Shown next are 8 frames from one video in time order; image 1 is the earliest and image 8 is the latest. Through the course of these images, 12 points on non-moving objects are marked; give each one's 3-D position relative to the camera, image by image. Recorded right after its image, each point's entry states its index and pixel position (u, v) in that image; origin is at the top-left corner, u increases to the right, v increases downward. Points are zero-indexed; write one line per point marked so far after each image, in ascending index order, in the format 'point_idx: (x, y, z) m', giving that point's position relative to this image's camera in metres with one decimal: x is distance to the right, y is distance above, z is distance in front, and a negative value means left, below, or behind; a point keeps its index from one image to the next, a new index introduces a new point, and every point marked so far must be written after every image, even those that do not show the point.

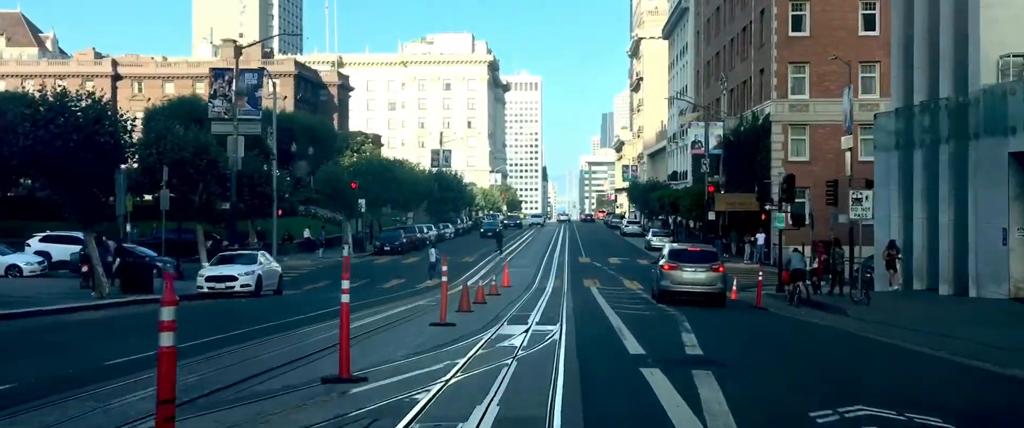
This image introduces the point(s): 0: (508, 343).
0: (-0.1, -2.1, +17.5) m
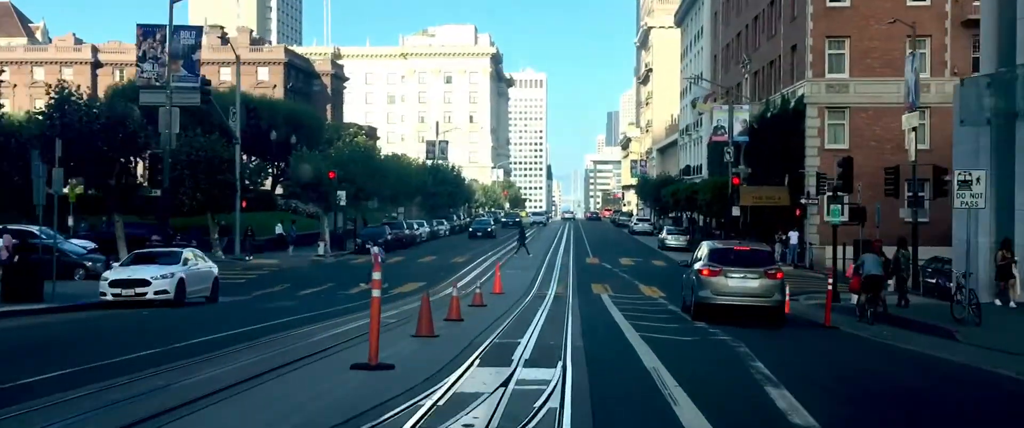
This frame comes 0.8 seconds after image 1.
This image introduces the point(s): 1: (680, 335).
0: (-0.3, -1.9, +11.1) m
1: (+2.9, -2.1, +18.8) m
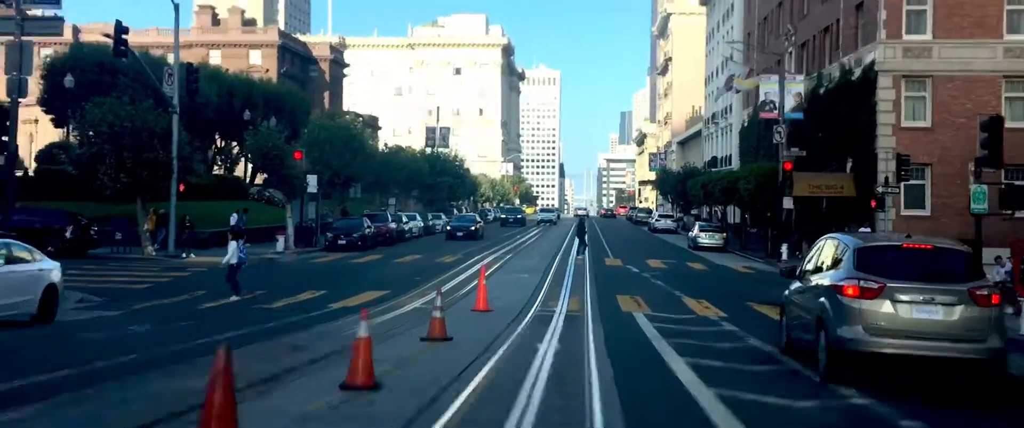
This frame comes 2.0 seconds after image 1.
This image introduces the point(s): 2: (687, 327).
0: (-0.7, -1.6, +2.3) m
1: (+2.6, -1.8, +9.9) m
2: (+2.9, -1.9, +18.1) m
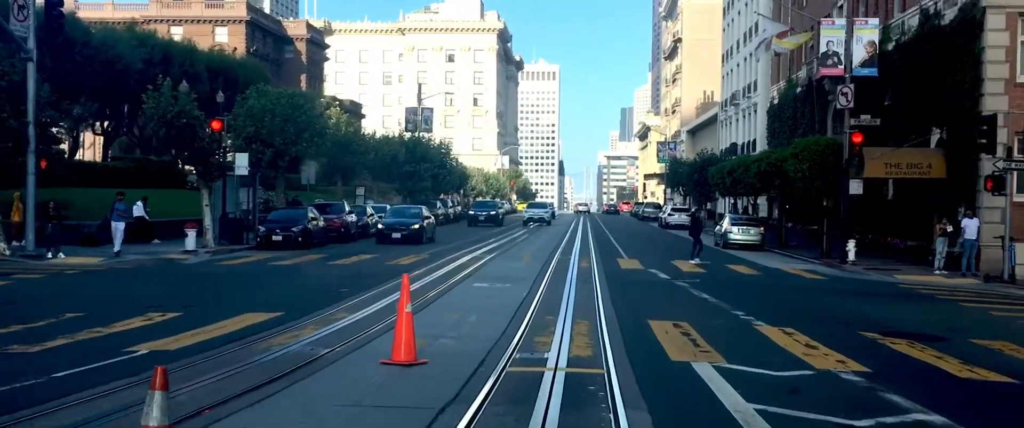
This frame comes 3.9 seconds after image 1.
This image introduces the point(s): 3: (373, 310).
0: (-1.1, -1.3, -7.1) m
1: (+2.2, -1.5, +0.5) m
2: (+2.4, -1.6, +8.7) m
3: (-2.1, -1.5, +16.8) m
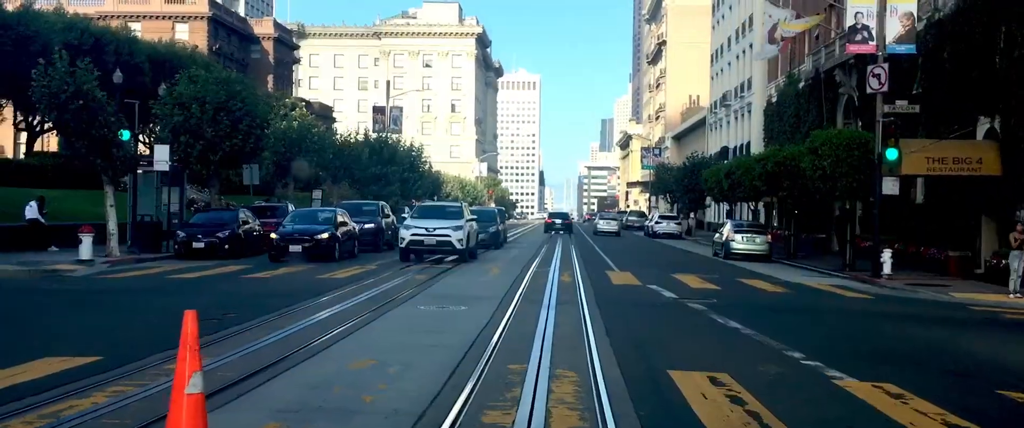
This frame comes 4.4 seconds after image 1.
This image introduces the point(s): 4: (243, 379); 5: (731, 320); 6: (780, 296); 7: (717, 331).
0: (-1.2, -0.9, -12.4) m
1: (+2.0, -1.2, -4.7) m
2: (+2.1, -1.4, +3.5) m
3: (-2.6, -1.4, +11.5) m
4: (-2.3, -1.4, +9.1) m
5: (+3.2, -1.6, +15.9) m
6: (+4.9, -1.5, +19.9) m
7: (+2.8, -1.6, +14.6) m
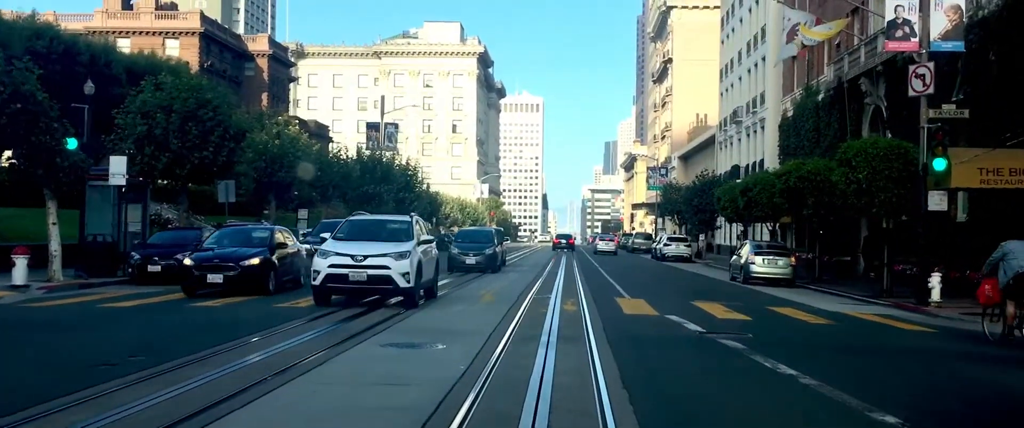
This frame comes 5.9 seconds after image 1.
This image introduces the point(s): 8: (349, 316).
0: (-1.4, -0.5, -15.5) m
1: (+1.8, -1.0, -7.8) m
2: (+1.9, -1.4, +0.3) m
3: (-2.8, -1.5, +8.4) m
4: (-2.4, -1.4, +6.0) m
5: (+3.1, -1.7, +12.7) m
6: (+4.8, -1.8, +16.7) m
7: (+2.7, -1.7, +11.4) m
8: (-2.5, -1.5, +16.3) m
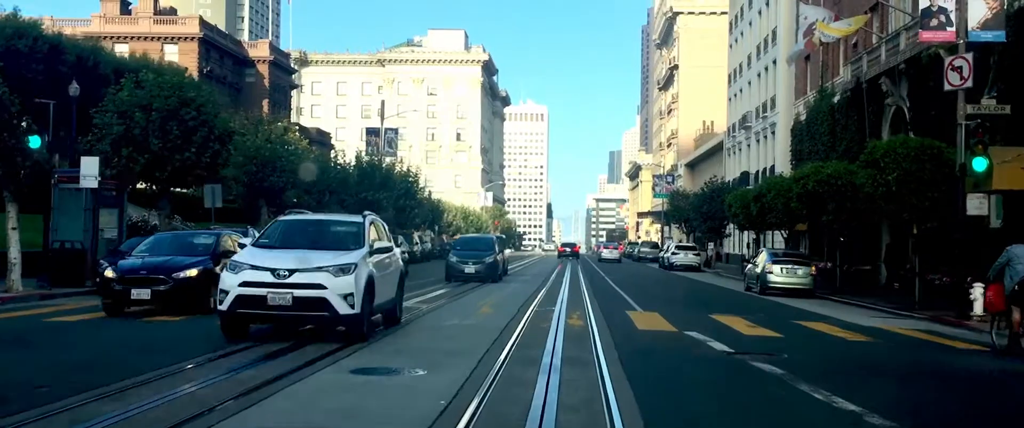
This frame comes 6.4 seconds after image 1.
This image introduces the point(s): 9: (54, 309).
0: (-1.6, -0.3, -17.4) m
1: (+1.7, -0.8, -9.7) m
2: (+1.8, -1.3, -1.6) m
3: (-2.8, -1.5, +6.5) m
4: (-2.5, -1.3, +4.1) m
5: (+3.1, -1.8, +10.8) m
6: (+4.8, -1.8, +14.8) m
7: (+2.6, -1.7, +9.5) m
8: (-2.5, -1.6, +14.4) m
9: (-8.0, -1.7, +19.1) m
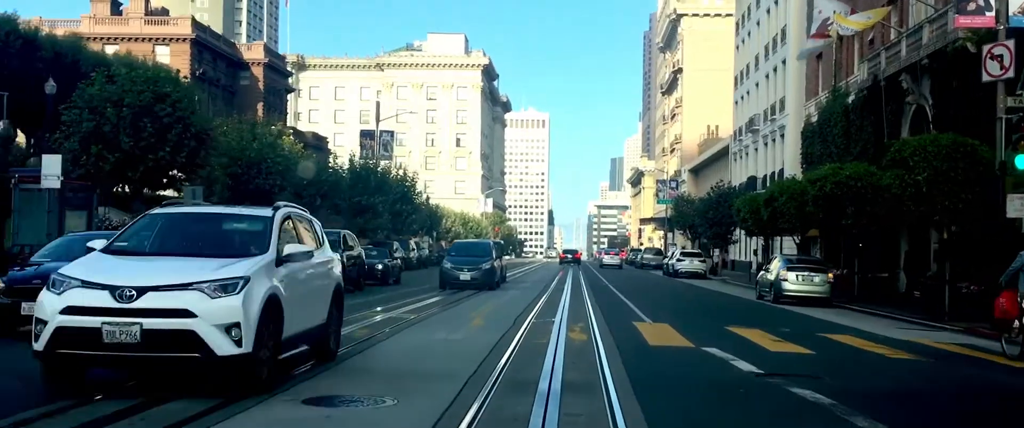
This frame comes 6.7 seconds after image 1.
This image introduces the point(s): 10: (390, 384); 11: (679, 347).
0: (-1.7, -0.1, -19.3) m
1: (+1.6, -0.6, -11.6) m
2: (+1.7, -1.1, -3.5) m
3: (-2.9, -1.4, +4.6) m
4: (-2.6, -1.3, +2.2) m
5: (+3.0, -1.7, +8.9) m
6: (+4.7, -1.8, +12.9) m
7: (+2.6, -1.7, +7.7) m
8: (-2.6, -1.5, +12.6) m
9: (-8.1, -1.7, +17.2) m
10: (-1.0, -1.6, +10.0) m
11: (+2.2, -1.7, +14.2) m
